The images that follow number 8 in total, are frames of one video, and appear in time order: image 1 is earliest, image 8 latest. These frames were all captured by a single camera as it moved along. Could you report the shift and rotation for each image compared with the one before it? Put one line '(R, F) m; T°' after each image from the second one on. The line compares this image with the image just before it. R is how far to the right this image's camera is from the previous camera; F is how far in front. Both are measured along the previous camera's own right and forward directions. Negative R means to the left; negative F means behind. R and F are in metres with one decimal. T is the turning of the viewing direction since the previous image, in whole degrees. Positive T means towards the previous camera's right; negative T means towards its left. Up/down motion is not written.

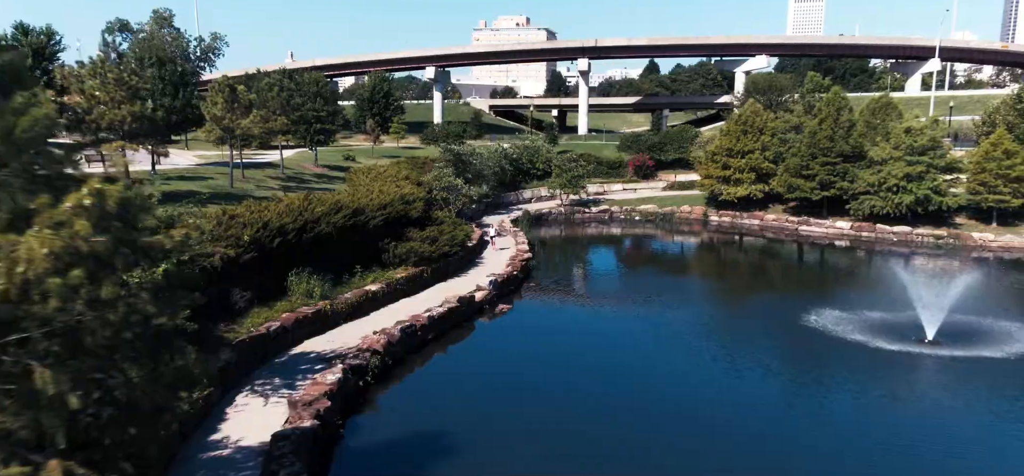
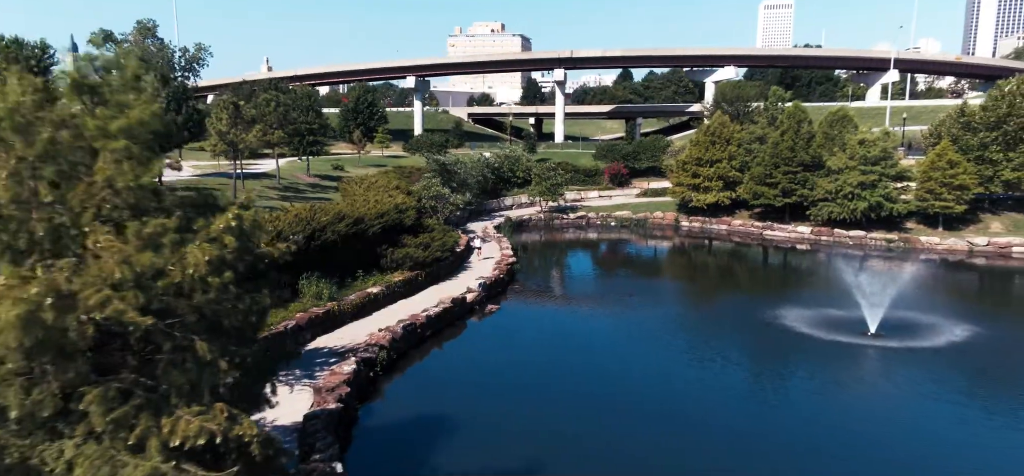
(-0.4, -1.9) m; +2°
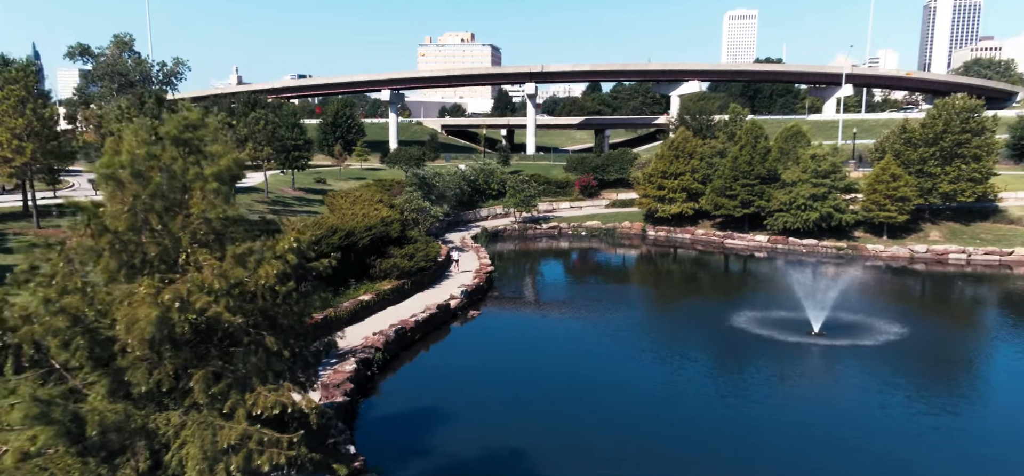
(-0.3, -1.9) m; +2°
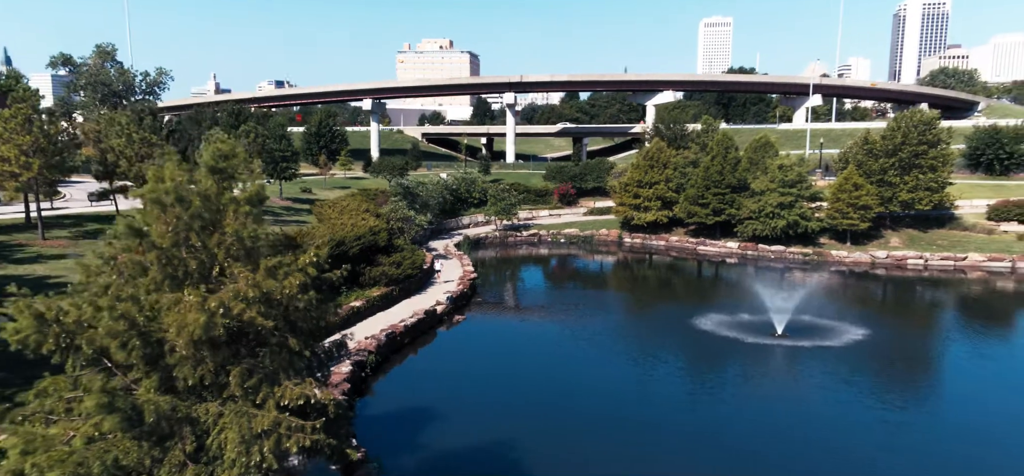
(-0.2, -1.4) m; +2°
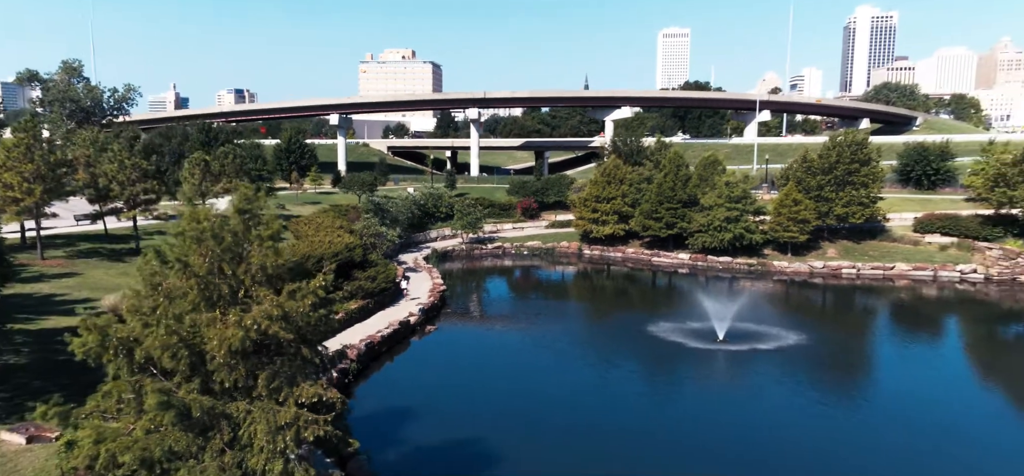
(-0.2, -2.3) m; +3°
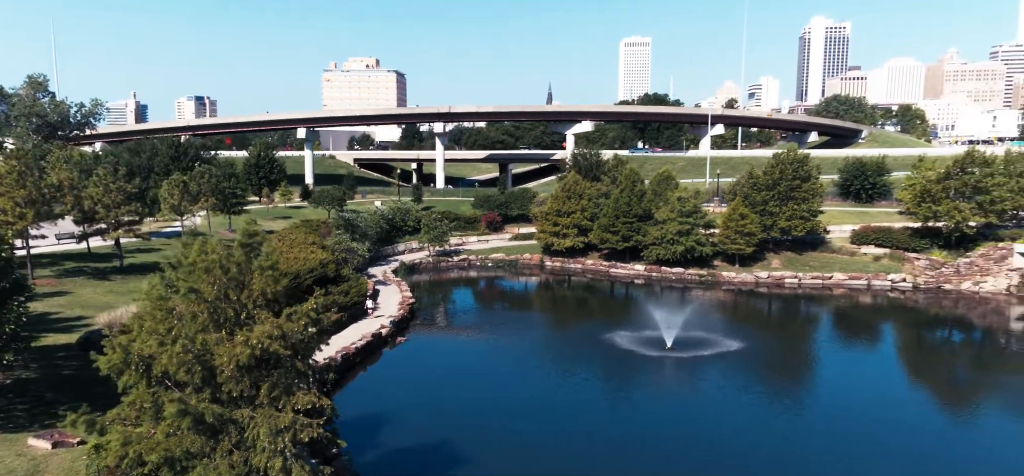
(0.0, -2.1) m; +3°
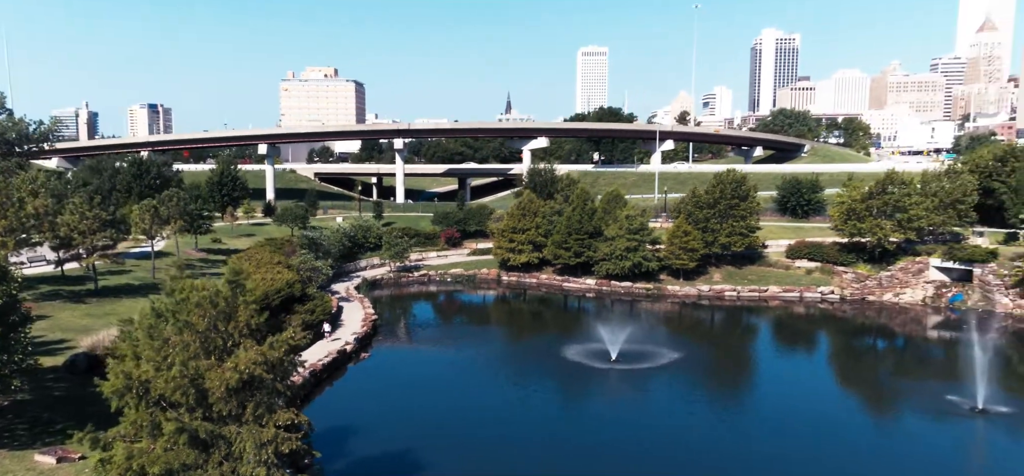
(+0.2, -2.3) m; +3°
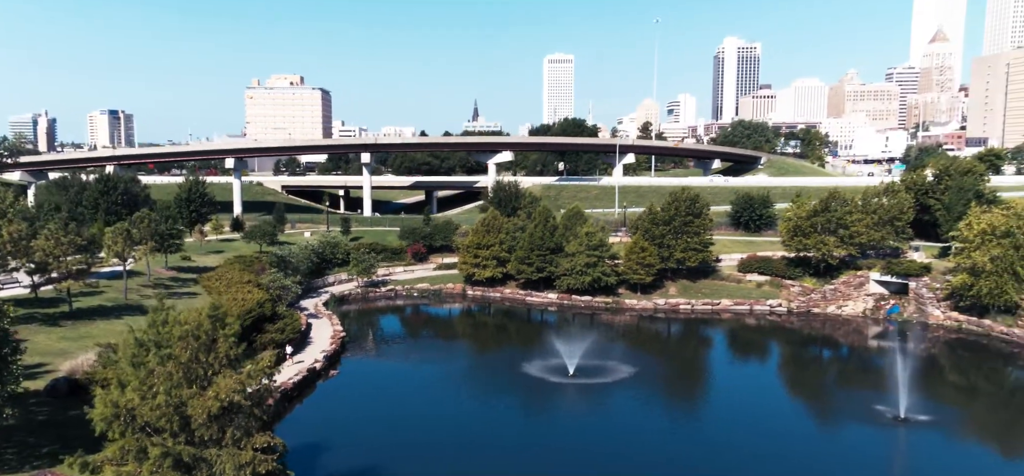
(+0.2, -1.7) m; +3°
